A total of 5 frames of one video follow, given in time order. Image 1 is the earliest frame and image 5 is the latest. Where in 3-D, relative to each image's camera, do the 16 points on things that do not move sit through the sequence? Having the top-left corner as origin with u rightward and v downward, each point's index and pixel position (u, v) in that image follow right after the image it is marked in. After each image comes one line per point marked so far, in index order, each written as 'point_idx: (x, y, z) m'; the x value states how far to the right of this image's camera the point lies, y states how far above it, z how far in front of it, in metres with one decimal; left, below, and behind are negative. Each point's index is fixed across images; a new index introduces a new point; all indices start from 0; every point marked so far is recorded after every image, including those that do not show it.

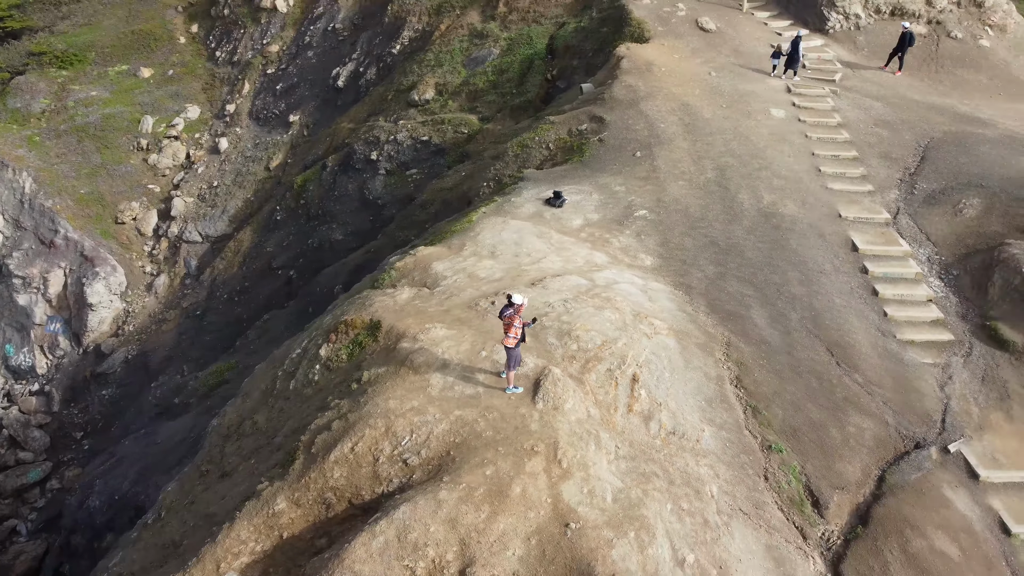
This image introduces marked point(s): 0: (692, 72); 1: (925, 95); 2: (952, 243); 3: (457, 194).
0: (+3.9, +4.7, +17.6) m
1: (+8.9, +4.2, +17.5) m
2: (+7.0, +0.7, +12.8) m
3: (-1.2, +2.1, +17.5) m
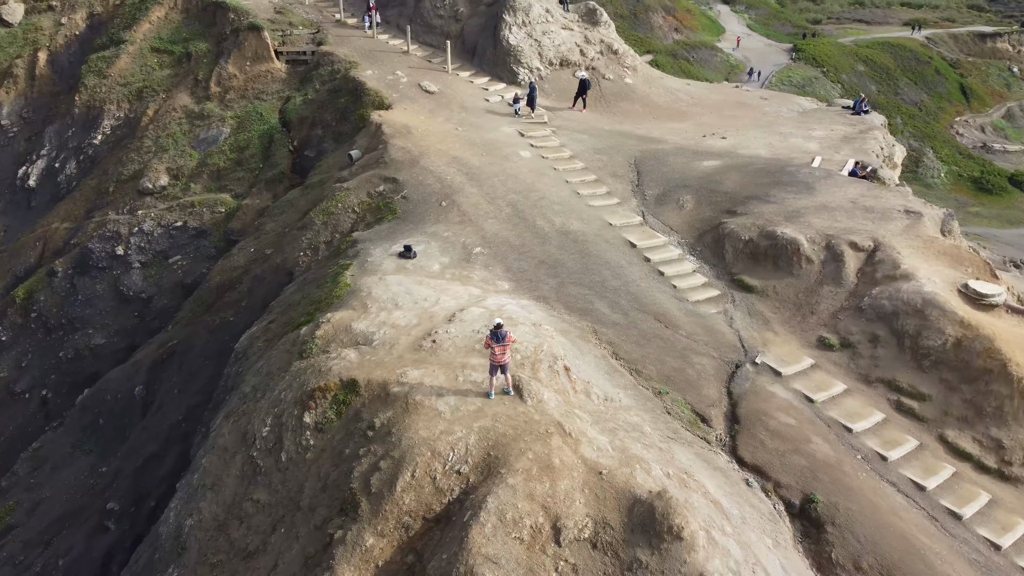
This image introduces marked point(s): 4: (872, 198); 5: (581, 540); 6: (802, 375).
0: (-1.8, +4.1, +20.8) m
1: (+2.8, +4.6, +22.9) m
2: (+3.9, +1.3, +17.8) m
3: (-5.6, +0.5, +18.5) m
4: (+7.9, +2.0, +17.8) m
5: (+0.8, -3.0, +9.5) m
6: (+4.9, -1.5, +13.8) m
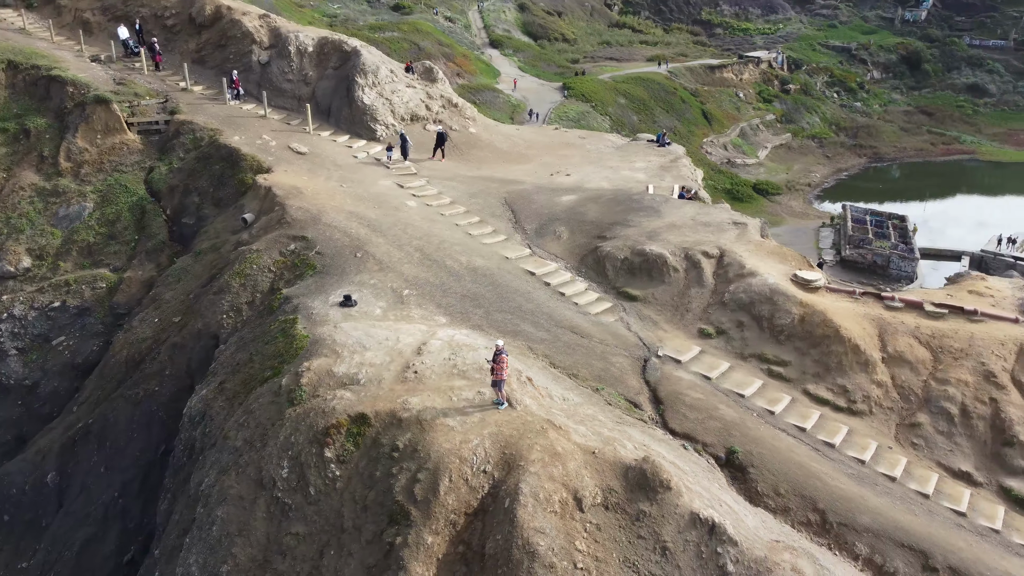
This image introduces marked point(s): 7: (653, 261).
0: (-5.1, +2.8, +22.3) m
1: (-1.3, +3.7, +25.6) m
2: (+1.5, +0.9, +20.9) m
3: (-7.7, -1.1, +19.0) m
4: (+5.3, +2.0, +22.0) m
5: (+1.3, -3.2, +12.0) m
6: (+3.9, -1.5, +17.2) m
7: (+3.4, +0.7, +19.5) m
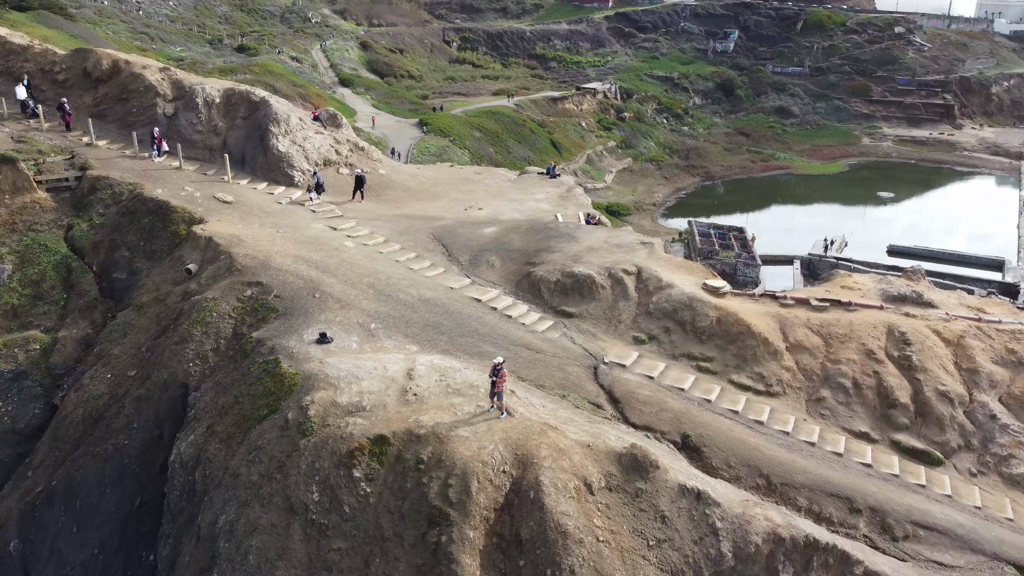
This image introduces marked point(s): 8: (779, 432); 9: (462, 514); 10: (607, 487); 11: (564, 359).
0: (-7.1, +1.6, +23.2) m
1: (-4.1, +2.6, +27.1) m
2: (-0.2, +0.2, +23.0) m
3: (-8.6, -2.3, +19.3) m
4: (+3.2, +1.5, +24.8) m
5: (+1.6, -3.5, +14.1) m
6: (+3.0, -1.9, +19.8) m
7: (+1.9, +0.2, +22.0) m
8: (+5.9, -3.2, +18.0) m
9: (-0.8, -3.7, +13.3) m
10: (+1.7, -3.5, +14.1) m
11: (+1.2, -1.8, +19.5) m
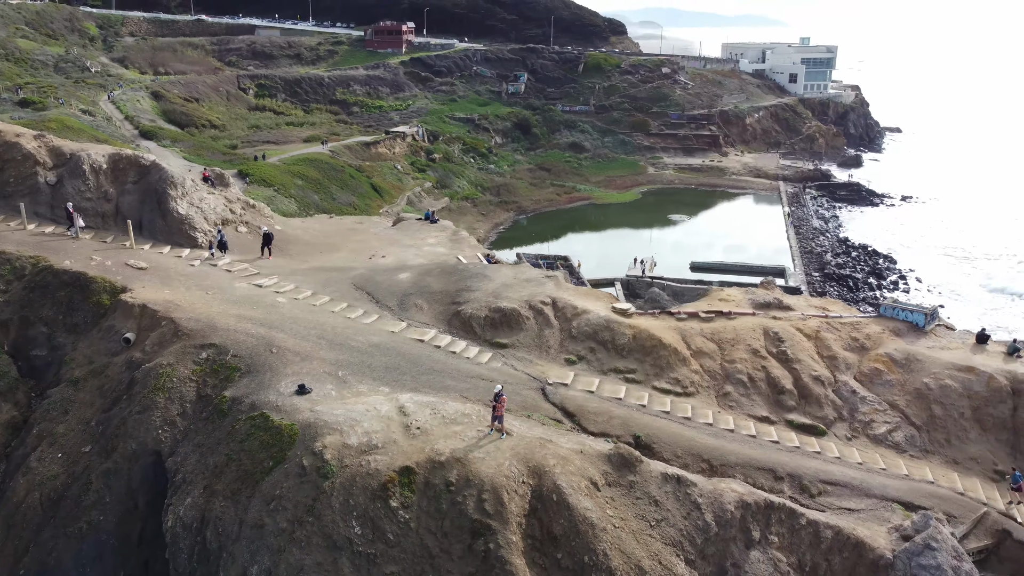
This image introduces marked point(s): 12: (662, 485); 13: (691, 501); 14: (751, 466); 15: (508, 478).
0: (-9.1, -0.2, +23.4) m
1: (-7.3, +0.8, +28.0) m
2: (-2.4, -1.0, +24.8) m
3: (-9.4, -4.0, +19.1) m
4: (+0.4, +0.5, +27.5) m
5: (+1.9, -4.0, +16.6) m
6: (+1.8, -2.6, +22.5) m
7: (-0.1, -0.8, +24.5) m
8: (+5.1, -3.6, +21.5) m
9: (-0.2, -4.4, +15.2) m
10: (+2.0, -4.0, +16.7) m
11: (+0.1, -2.6, +21.8) m
12: (+3.1, -4.1, +16.9) m
13: (+3.7, -4.4, +16.8) m
14: (+5.9, -4.4, +20.0) m
15: (-0.1, -3.8, +15.9) m
